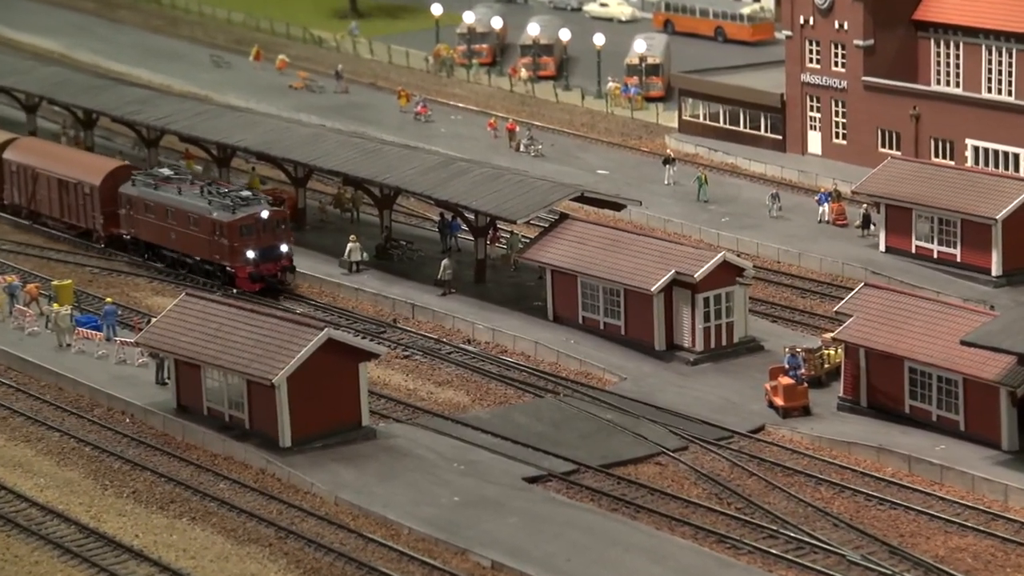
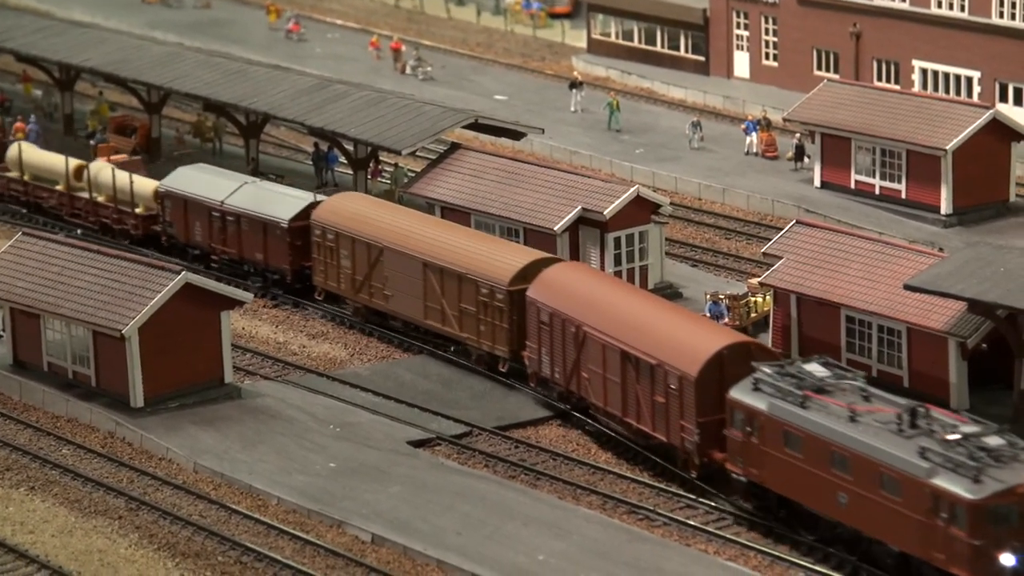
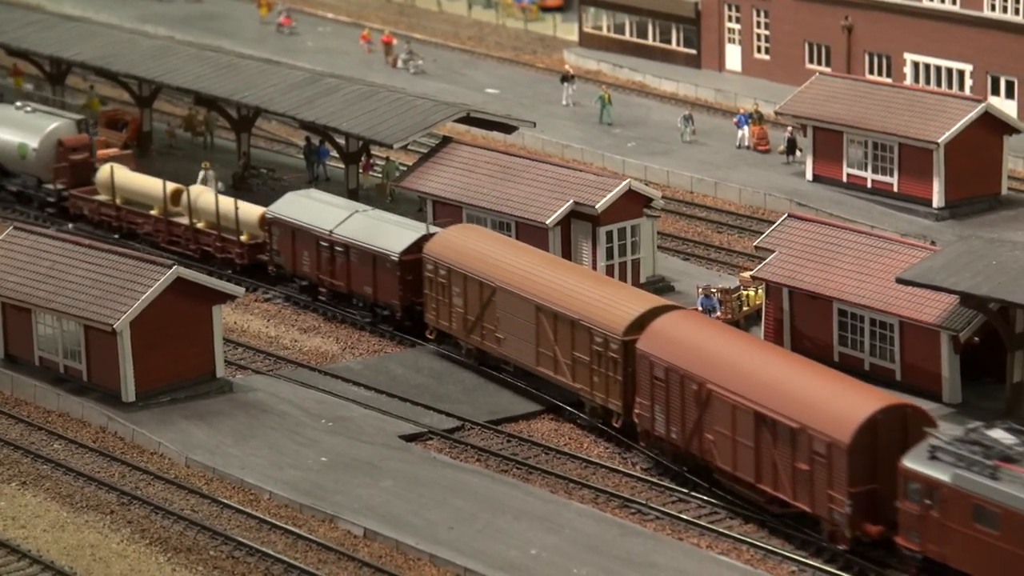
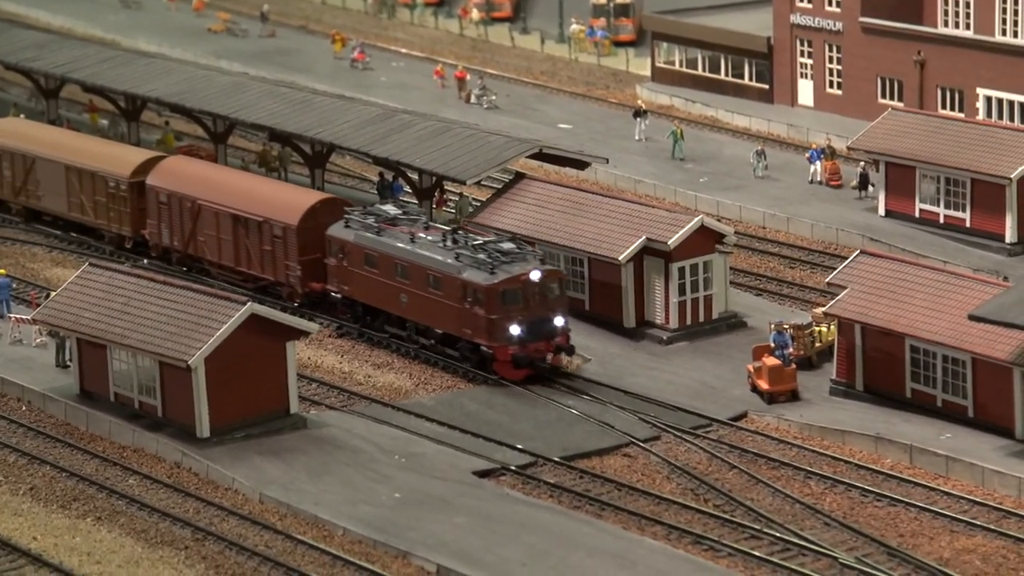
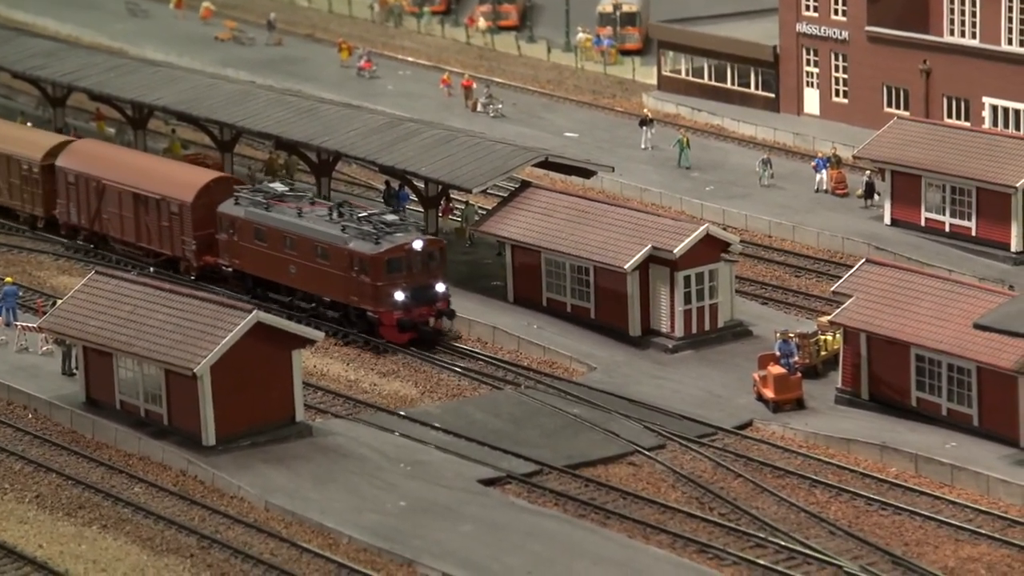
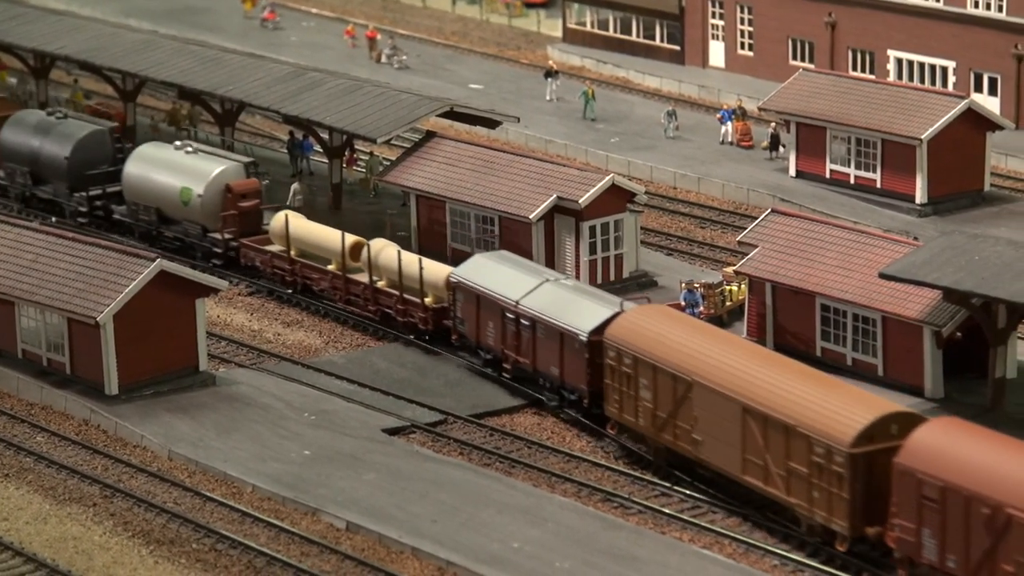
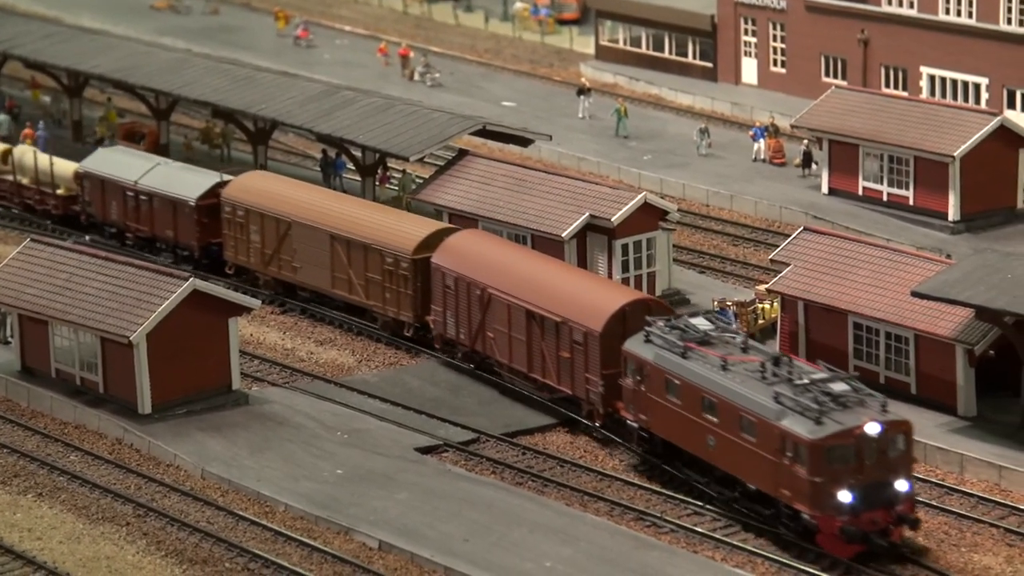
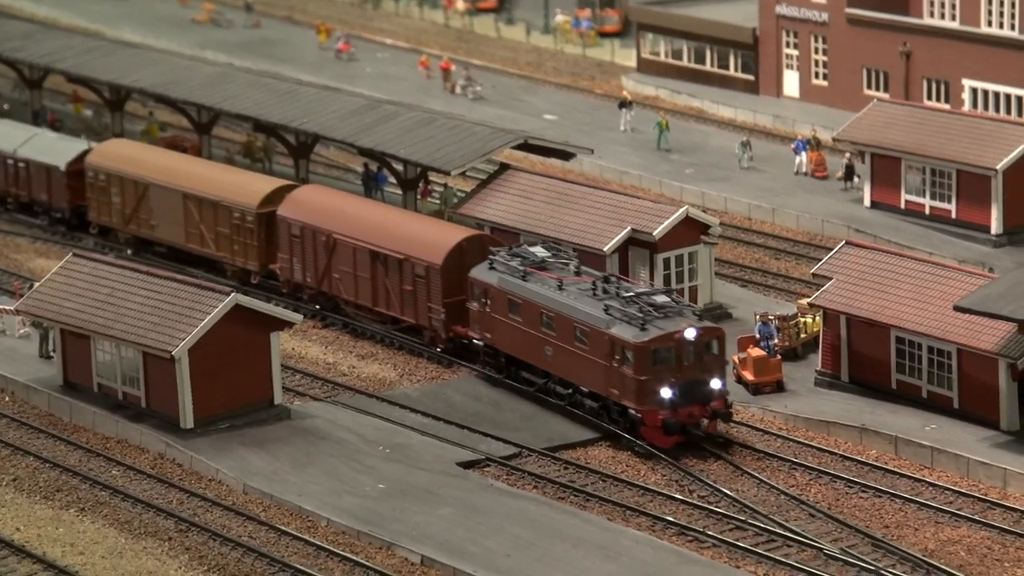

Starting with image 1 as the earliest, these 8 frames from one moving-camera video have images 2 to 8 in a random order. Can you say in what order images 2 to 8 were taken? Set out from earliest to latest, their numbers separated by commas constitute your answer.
5, 4, 8, 7, 2, 3, 6
